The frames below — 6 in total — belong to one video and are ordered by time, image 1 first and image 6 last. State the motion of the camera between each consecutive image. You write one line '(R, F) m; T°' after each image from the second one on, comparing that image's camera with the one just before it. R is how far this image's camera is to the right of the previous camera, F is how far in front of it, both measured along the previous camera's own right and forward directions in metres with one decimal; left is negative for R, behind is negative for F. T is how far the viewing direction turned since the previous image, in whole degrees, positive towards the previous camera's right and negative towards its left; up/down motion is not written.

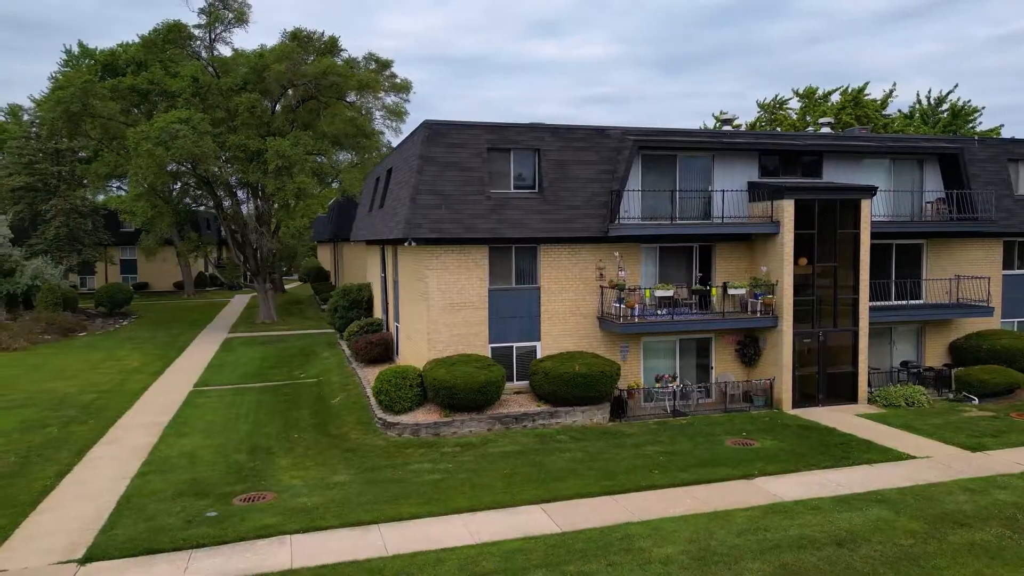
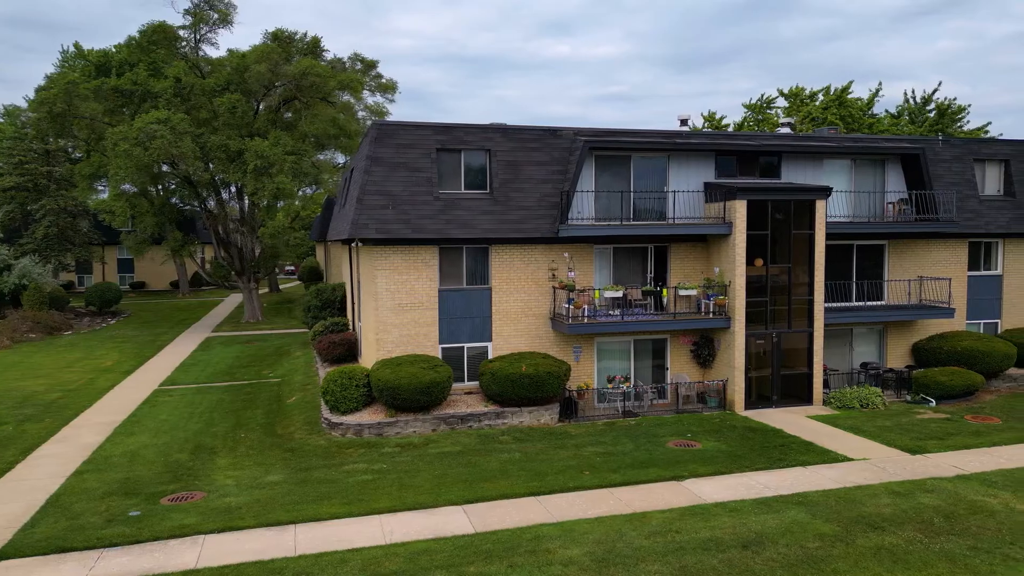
(+1.3, 0.0) m; -1°
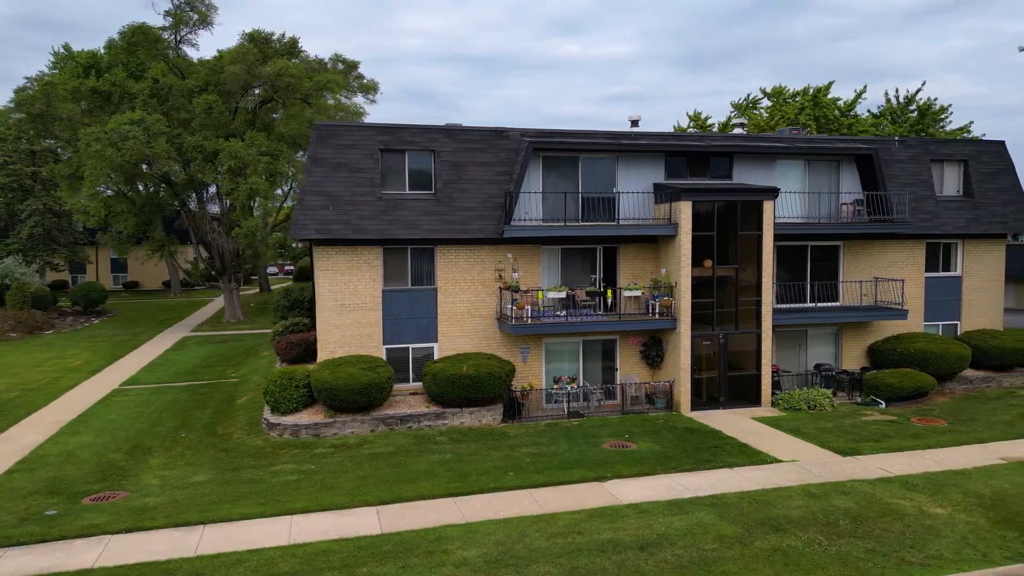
(+1.4, 0.0) m; 0°
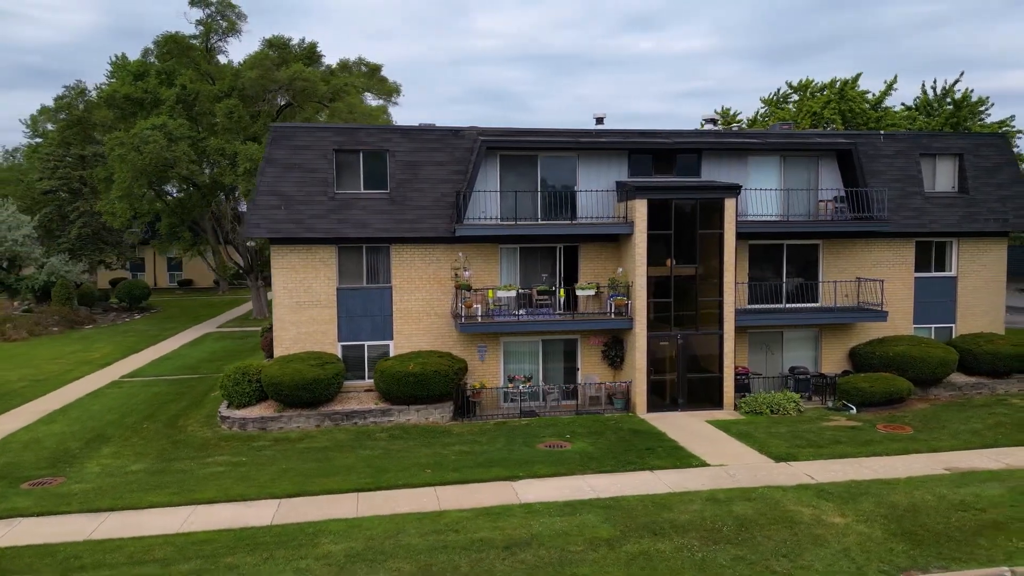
(+2.6, +0.1) m; -5°
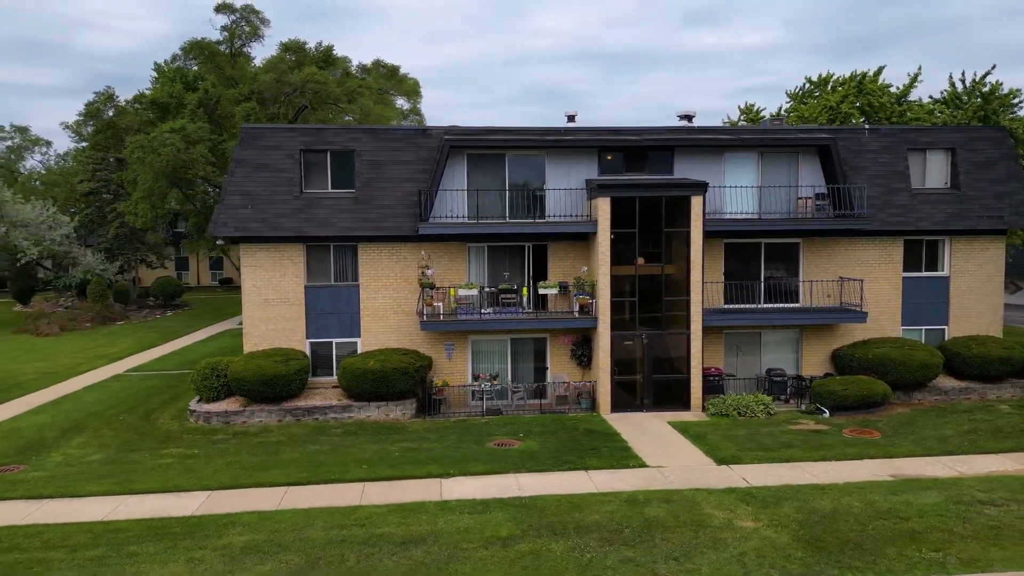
(+2.0, 0.0) m; -4°
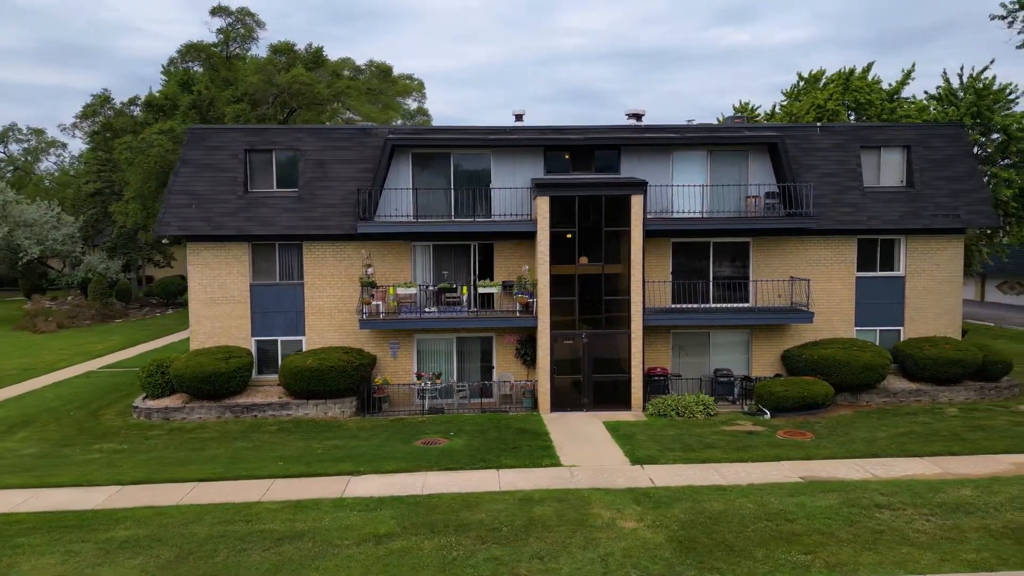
(+2.0, 0.0) m; -2°
